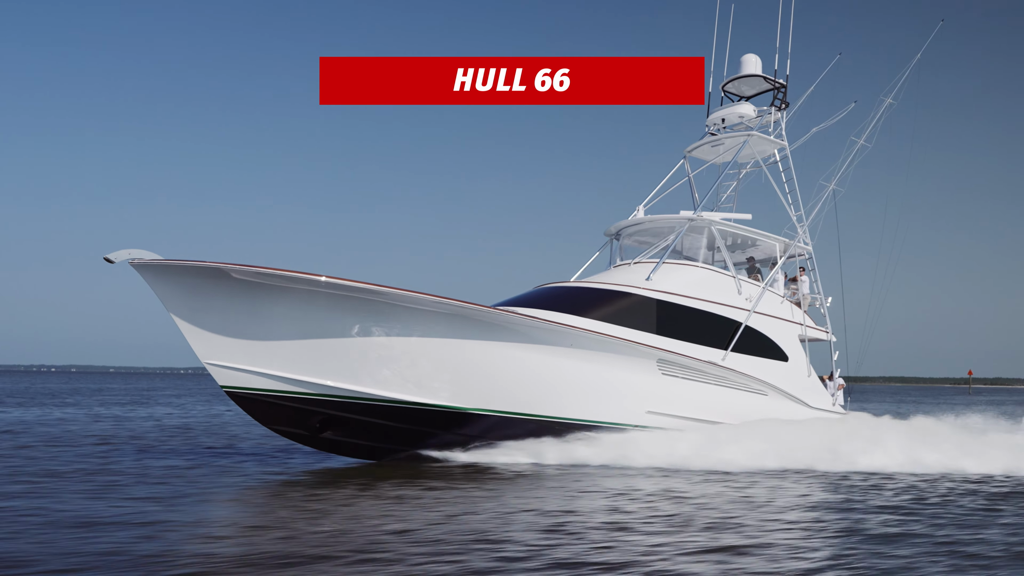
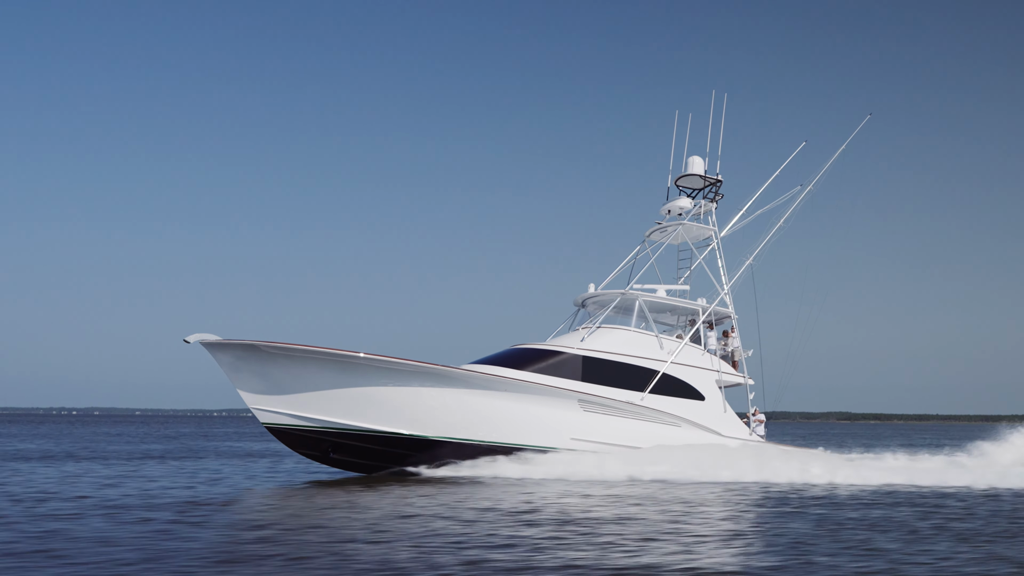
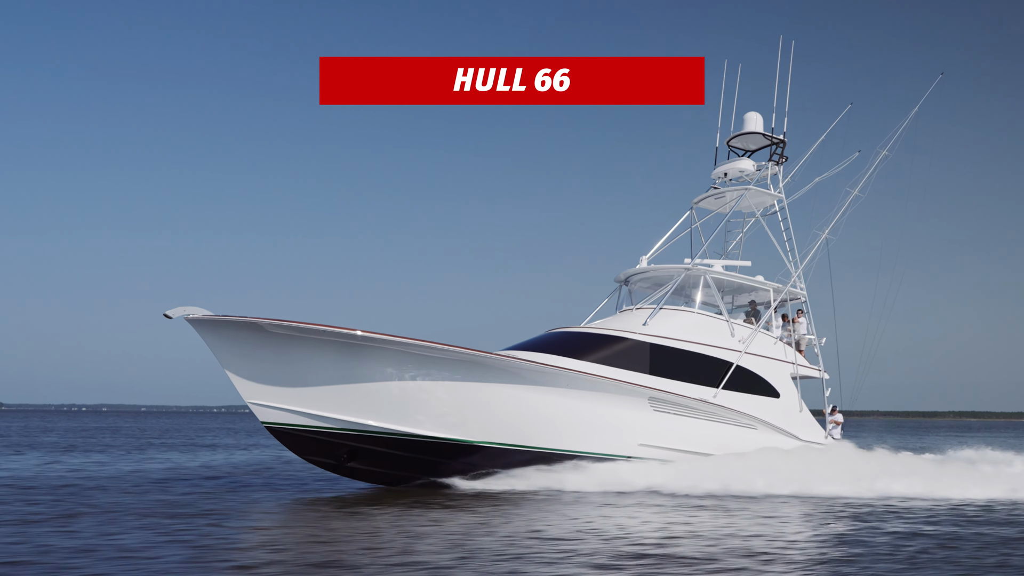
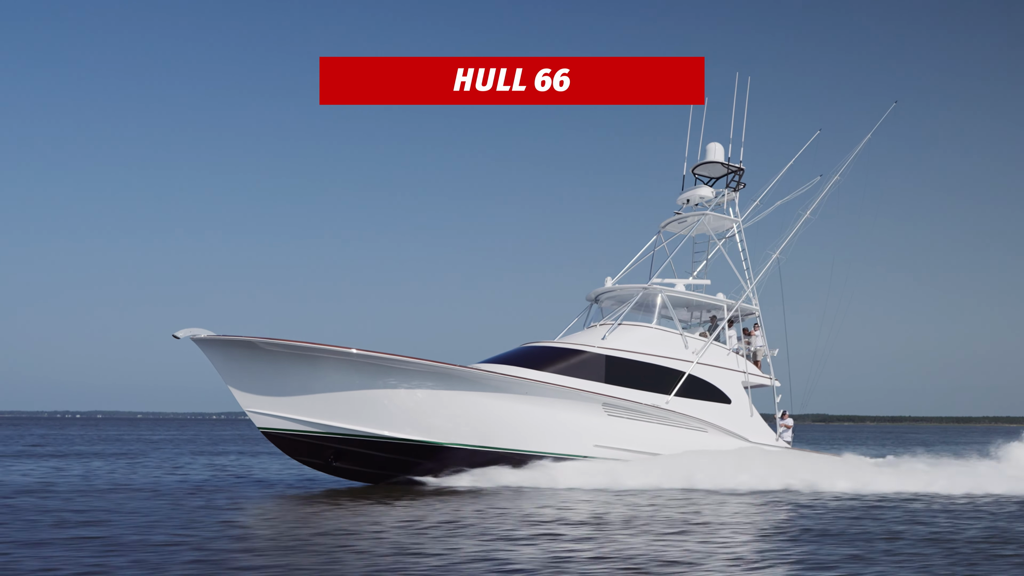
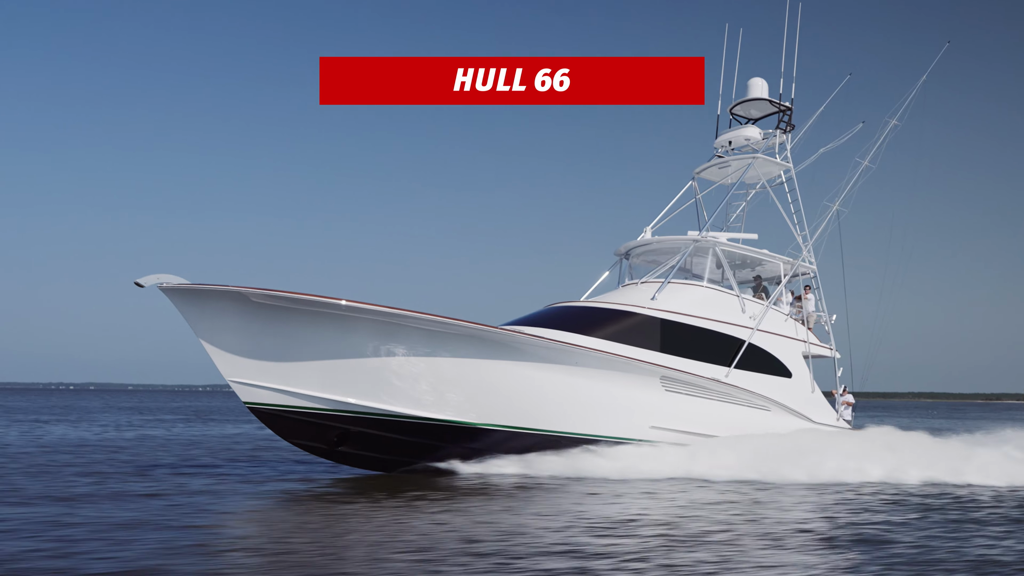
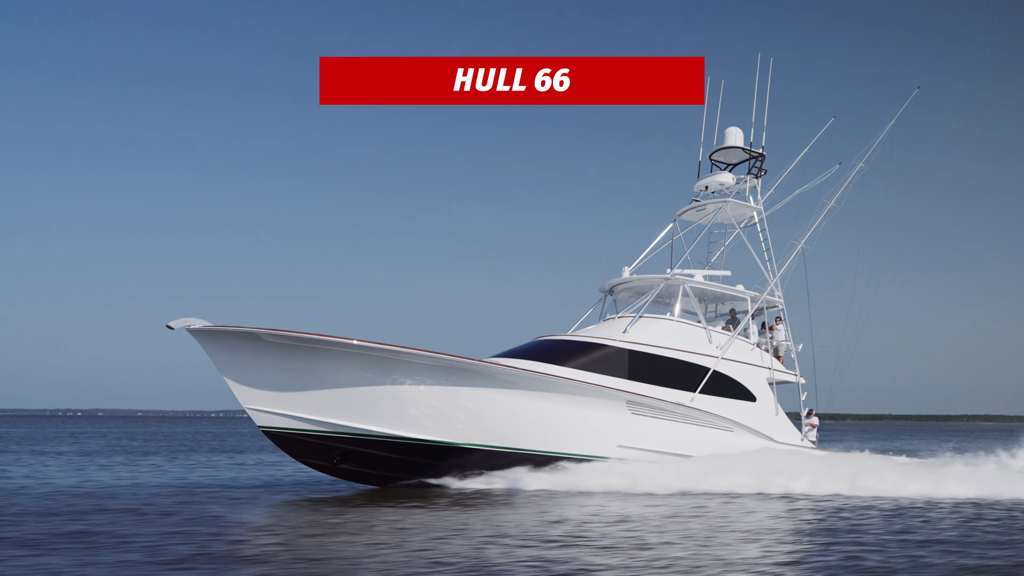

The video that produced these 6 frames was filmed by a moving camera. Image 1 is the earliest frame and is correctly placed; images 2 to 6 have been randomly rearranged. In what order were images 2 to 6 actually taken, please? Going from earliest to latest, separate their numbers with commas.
5, 3, 6, 4, 2
